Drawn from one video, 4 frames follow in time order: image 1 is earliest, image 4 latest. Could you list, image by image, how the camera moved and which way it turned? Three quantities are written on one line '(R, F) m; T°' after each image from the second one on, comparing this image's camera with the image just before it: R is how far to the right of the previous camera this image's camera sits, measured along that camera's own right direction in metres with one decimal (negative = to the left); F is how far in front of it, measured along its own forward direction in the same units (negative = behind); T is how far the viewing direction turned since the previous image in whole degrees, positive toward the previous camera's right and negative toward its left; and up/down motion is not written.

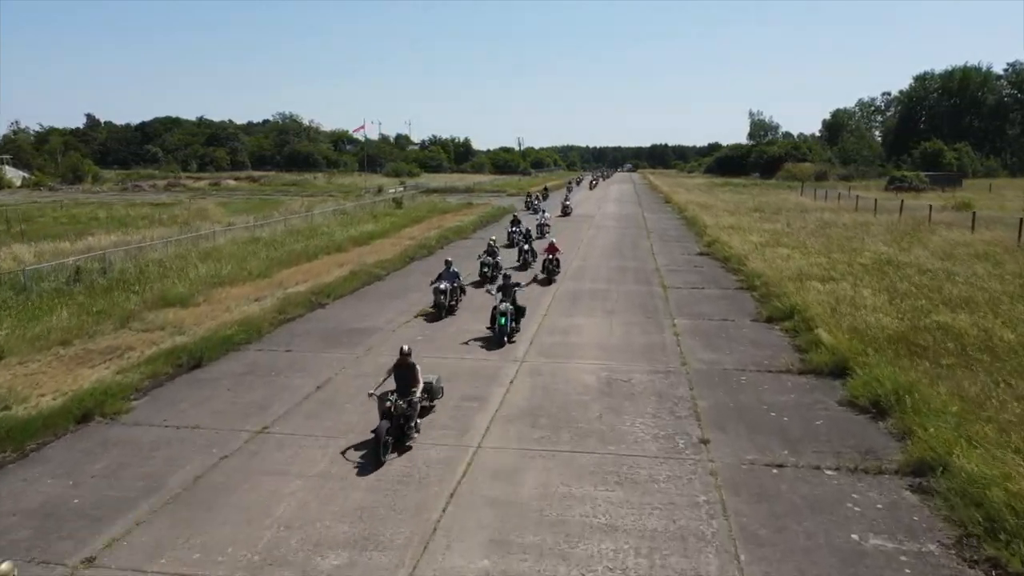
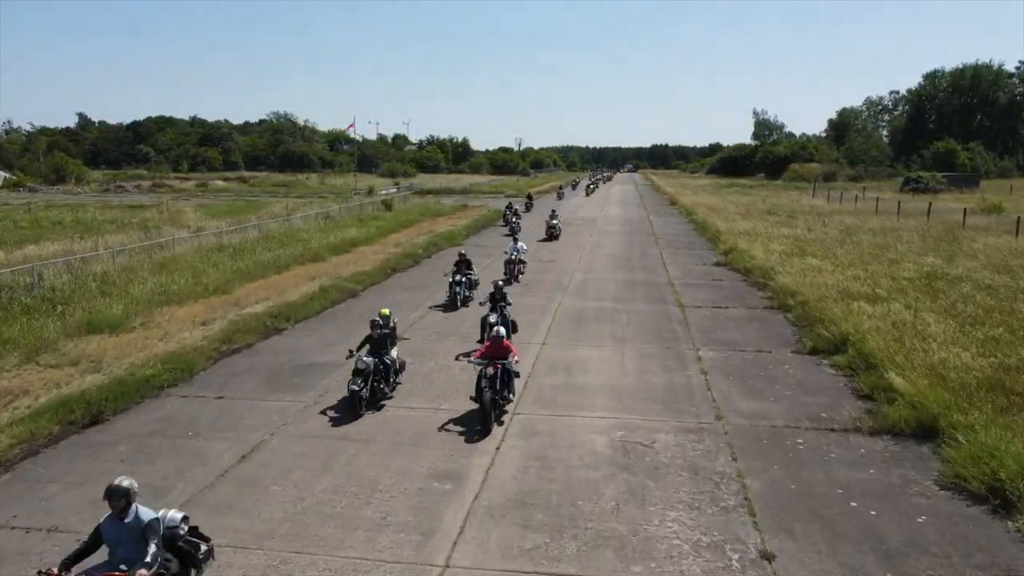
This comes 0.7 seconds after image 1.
(+0.2, +2.7) m; 0°
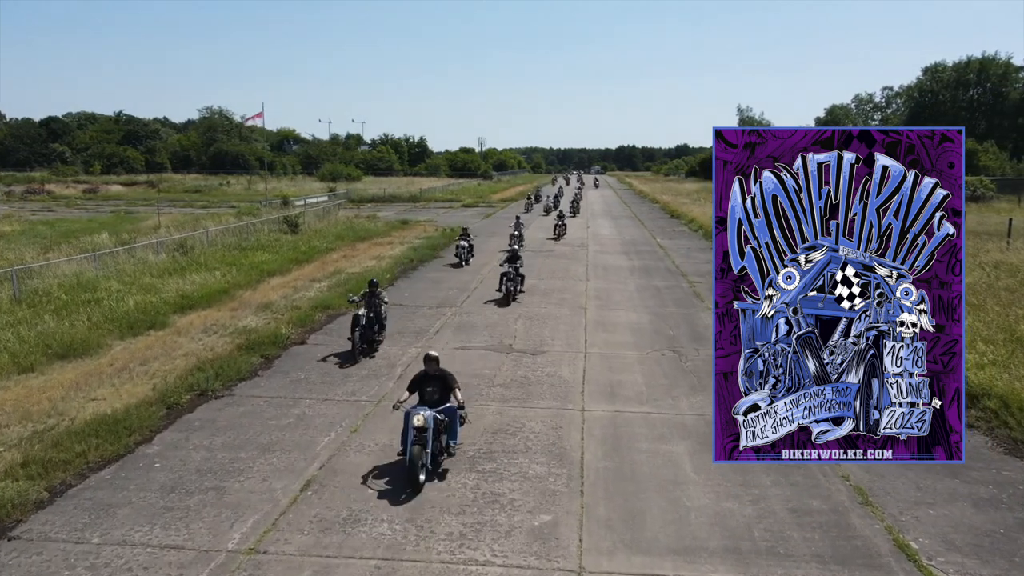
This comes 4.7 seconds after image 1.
(+0.3, +11.6) m; +3°
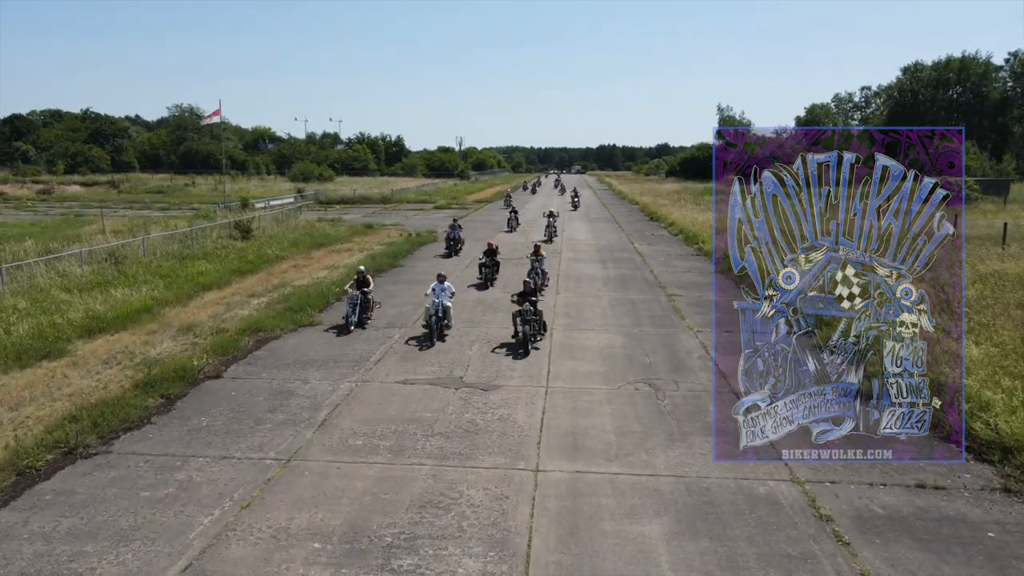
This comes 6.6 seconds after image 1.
(+0.5, +1.8) m; +1°
